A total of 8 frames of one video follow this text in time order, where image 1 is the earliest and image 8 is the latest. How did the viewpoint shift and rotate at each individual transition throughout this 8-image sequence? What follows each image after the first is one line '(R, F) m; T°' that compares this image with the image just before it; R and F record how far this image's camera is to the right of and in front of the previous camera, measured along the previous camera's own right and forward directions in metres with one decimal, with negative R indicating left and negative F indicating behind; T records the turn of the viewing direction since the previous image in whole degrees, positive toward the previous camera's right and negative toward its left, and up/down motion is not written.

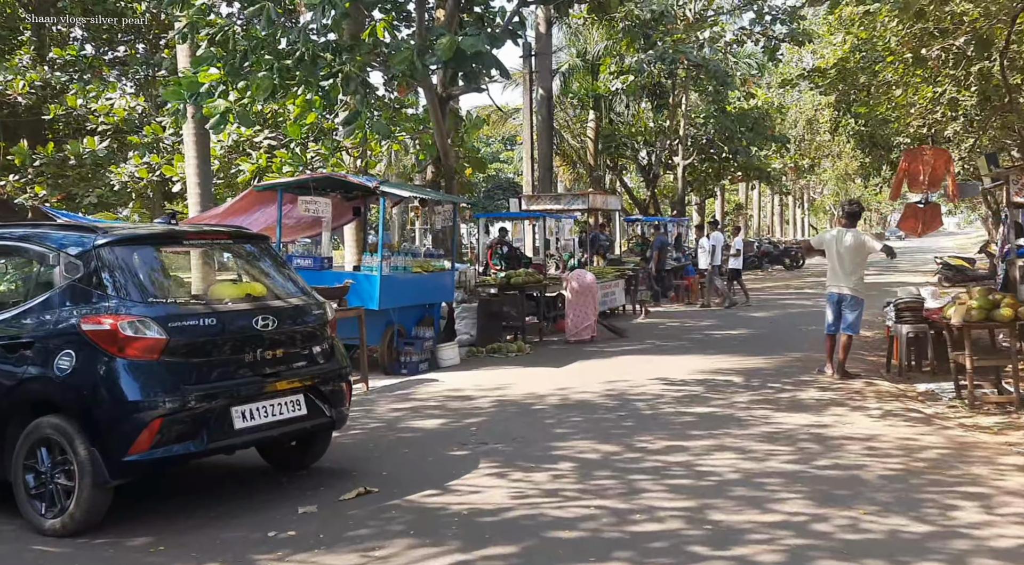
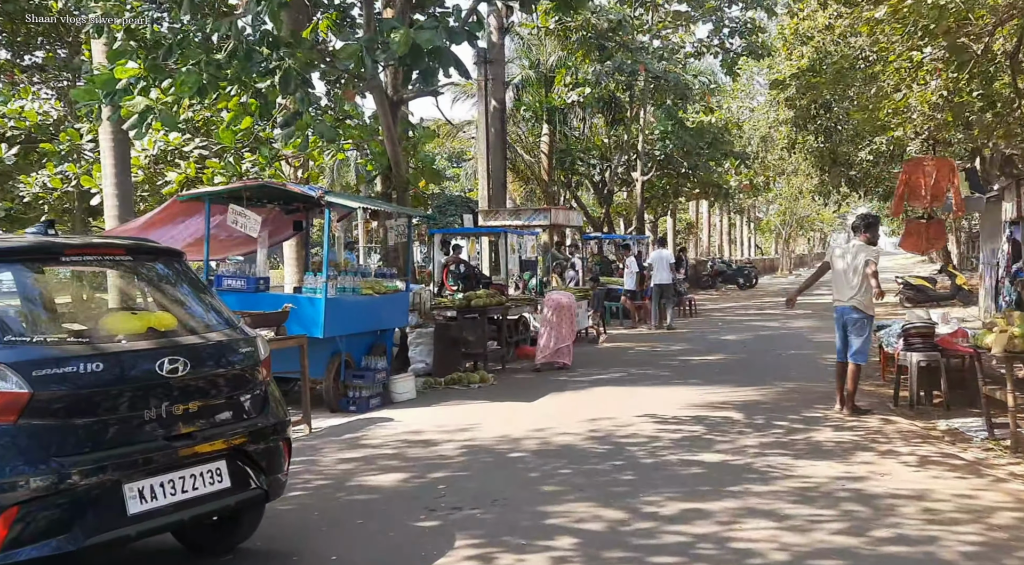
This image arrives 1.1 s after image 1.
(-0.2, +1.3) m; +3°
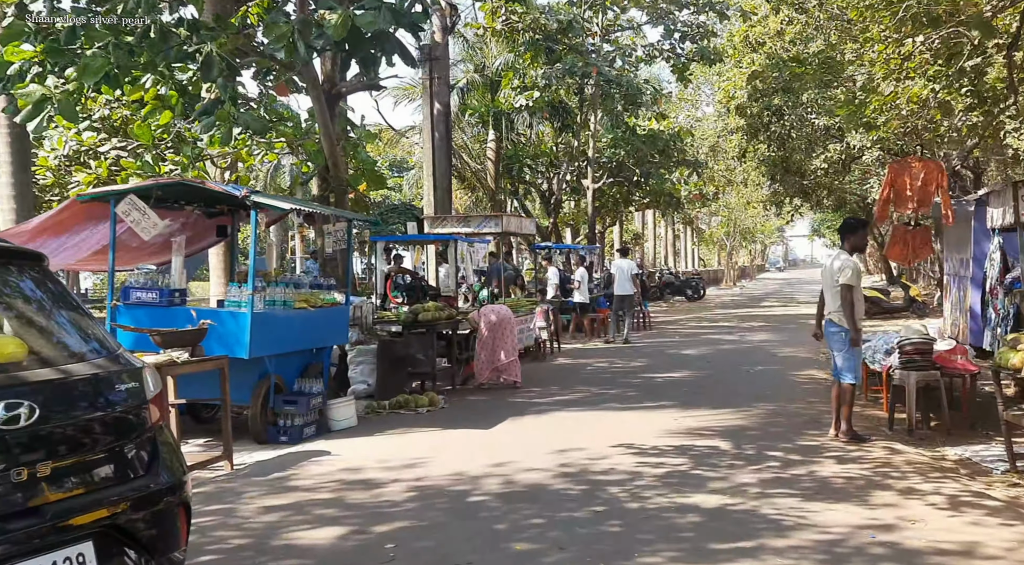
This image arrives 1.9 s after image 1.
(-0.1, +1.1) m; +3°
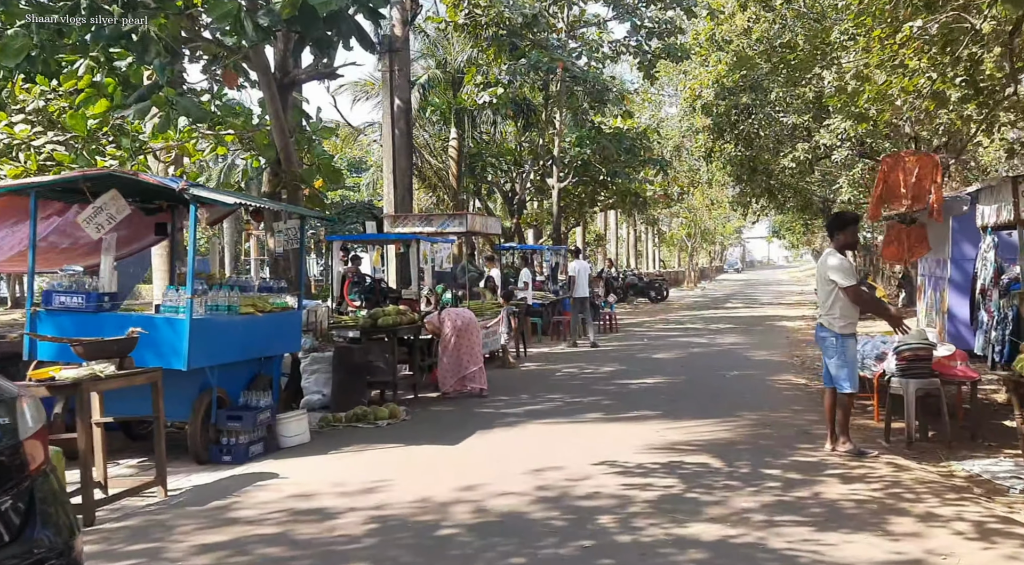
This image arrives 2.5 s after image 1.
(-0.1, +0.7) m; +2°
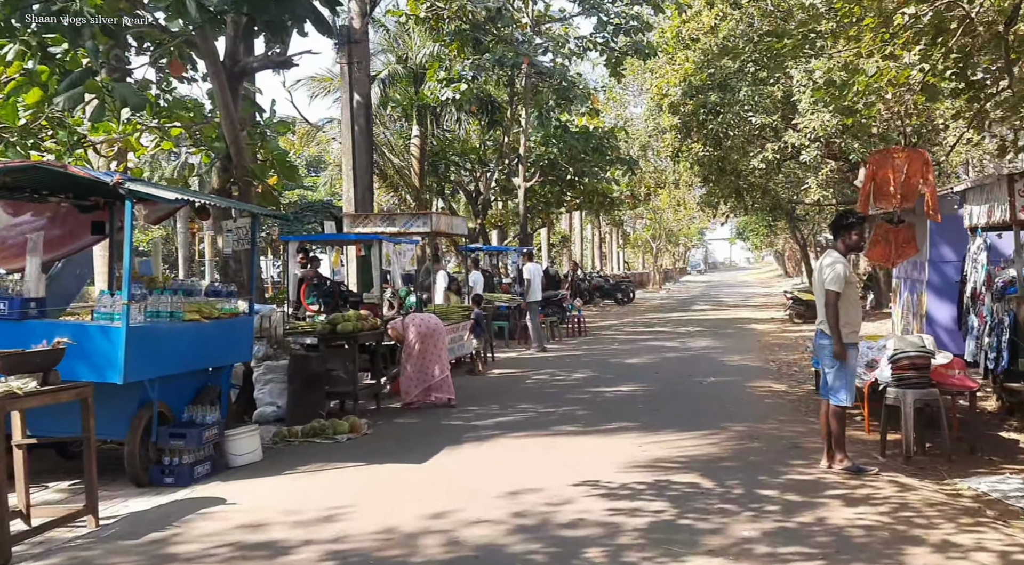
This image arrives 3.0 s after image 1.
(-0.1, +0.6) m; +2°
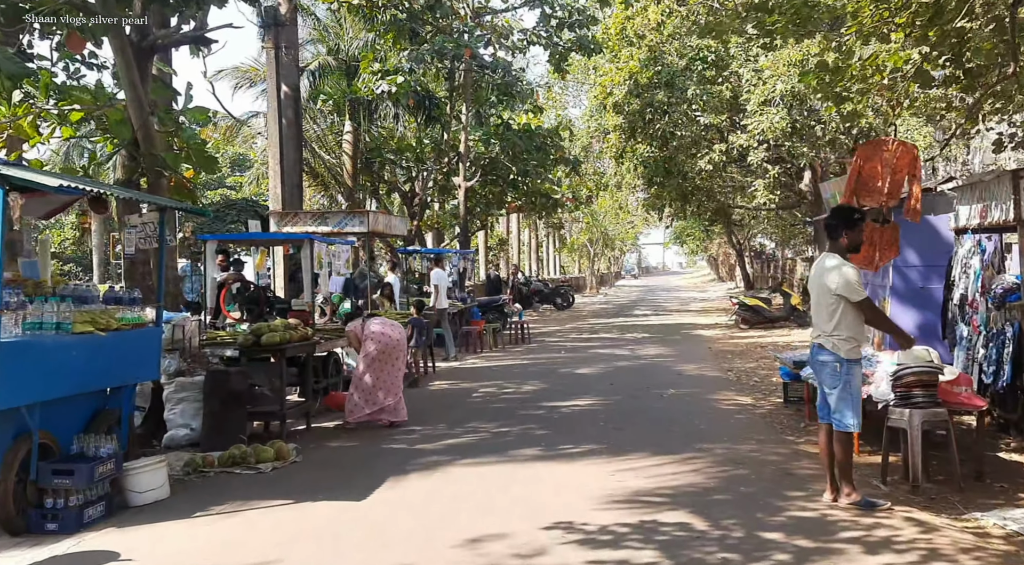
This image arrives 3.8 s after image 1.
(-0.1, +1.1) m; +4°
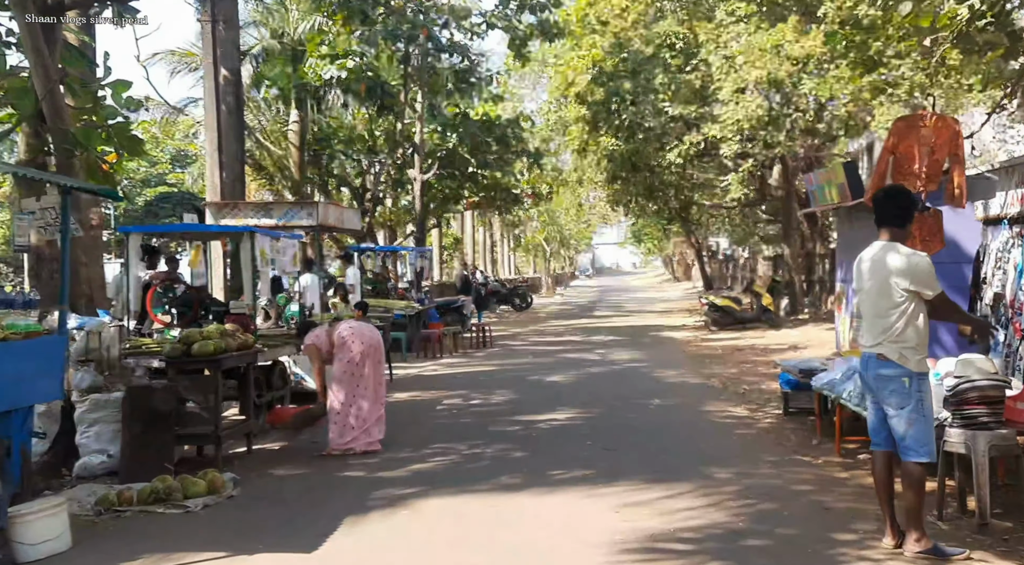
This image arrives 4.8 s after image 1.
(-0.2, +1.2) m; +3°
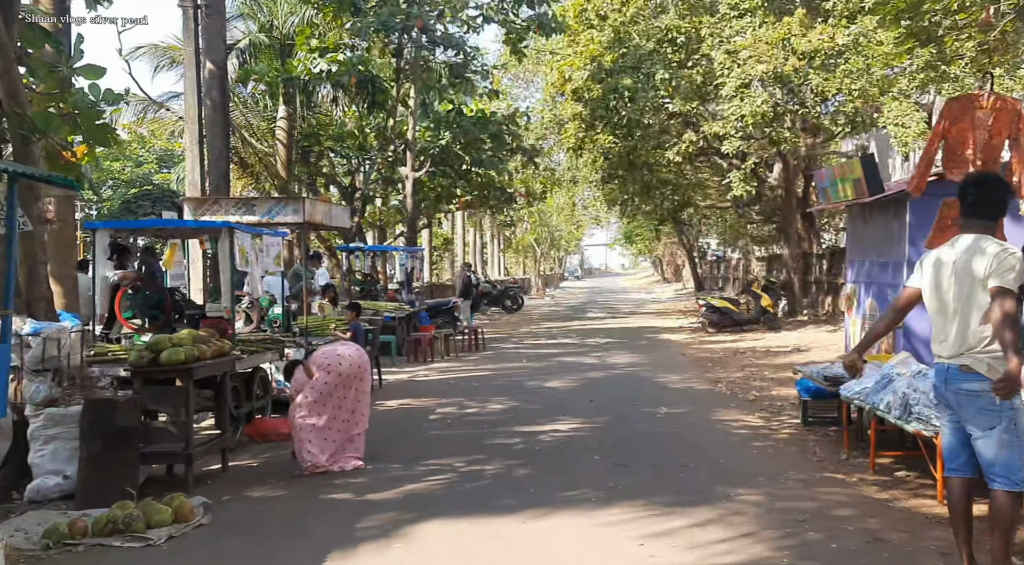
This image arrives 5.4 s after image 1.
(-0.1, +0.7) m; +1°
